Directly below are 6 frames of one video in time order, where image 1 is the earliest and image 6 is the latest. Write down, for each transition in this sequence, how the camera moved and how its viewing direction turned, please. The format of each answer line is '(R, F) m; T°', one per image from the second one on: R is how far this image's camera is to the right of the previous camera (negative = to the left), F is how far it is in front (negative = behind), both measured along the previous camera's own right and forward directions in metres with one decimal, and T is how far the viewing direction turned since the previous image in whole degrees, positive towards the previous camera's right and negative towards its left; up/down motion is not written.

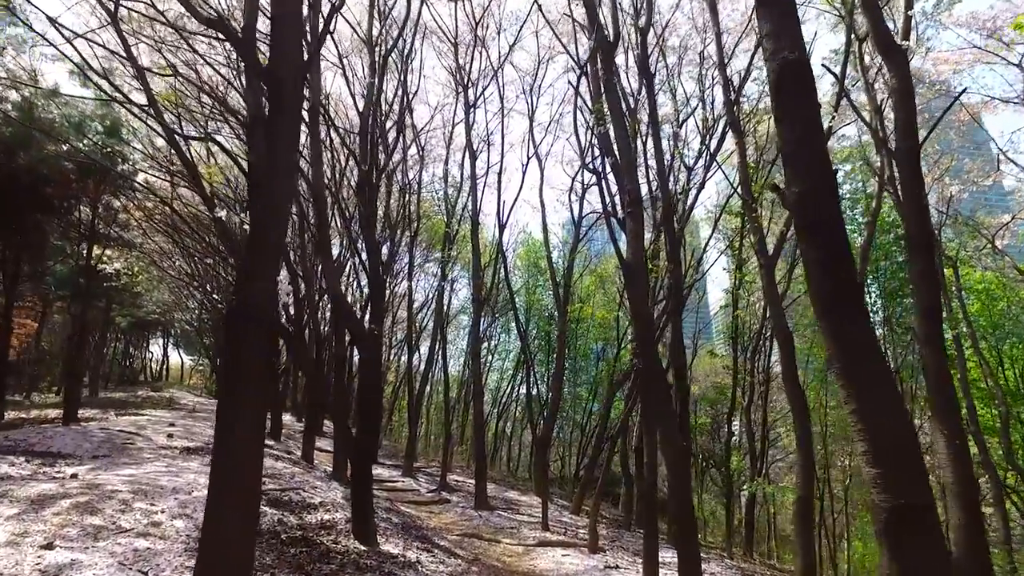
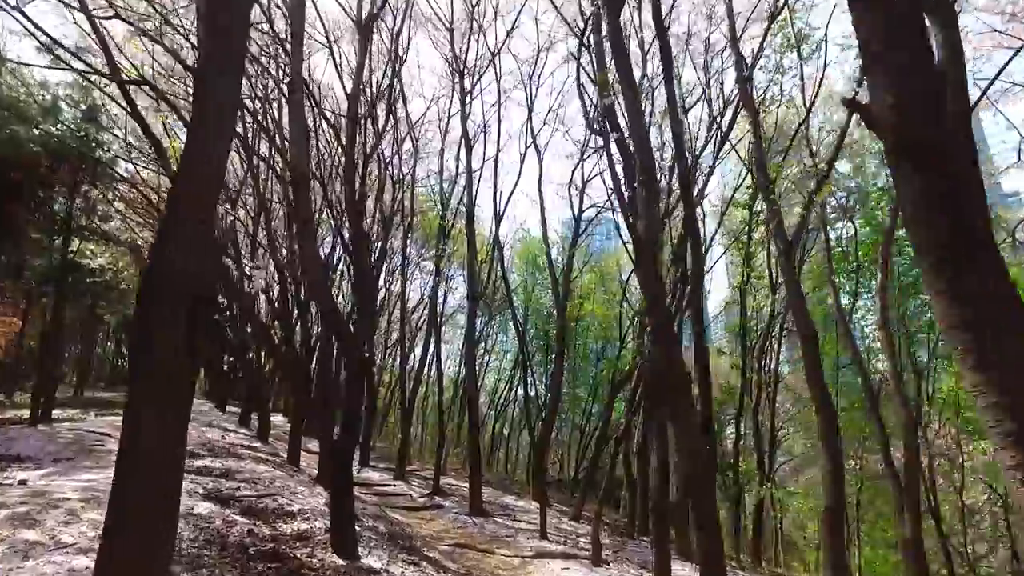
(0.0, +0.7) m; 0°
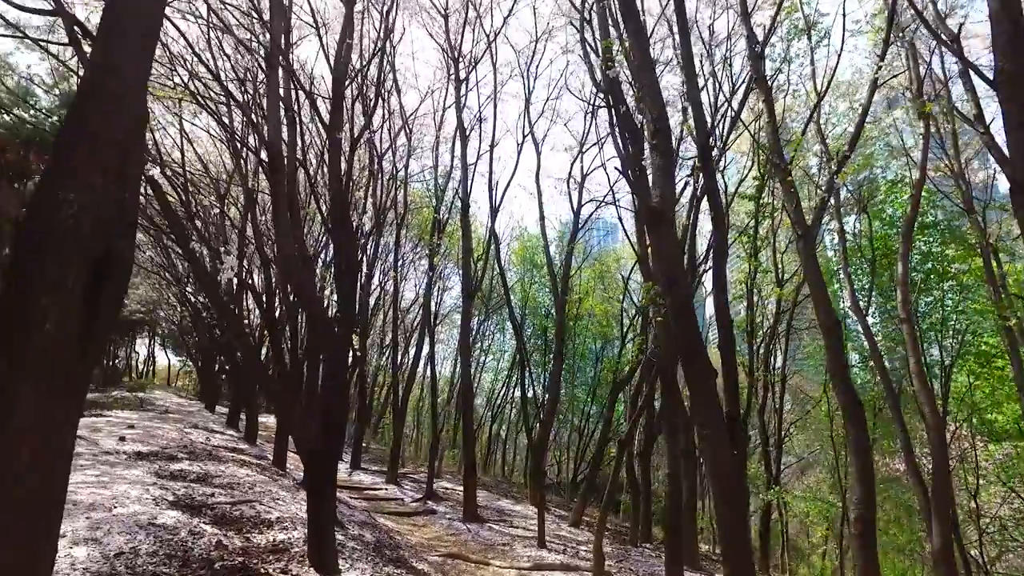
(0.0, +0.6) m; 0°
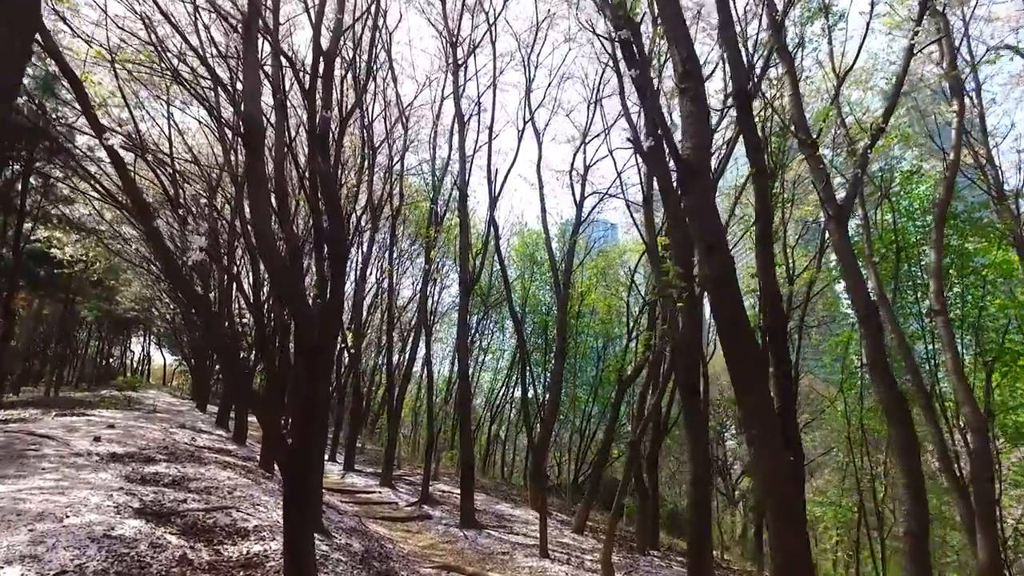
(0.0, +0.7) m; 0°
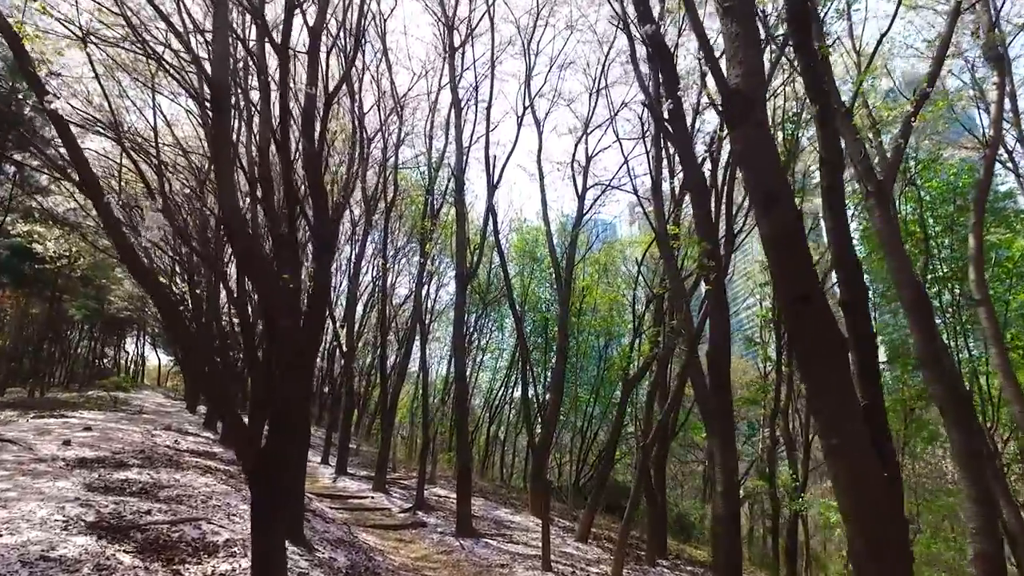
(0.0, +0.7) m; 0°
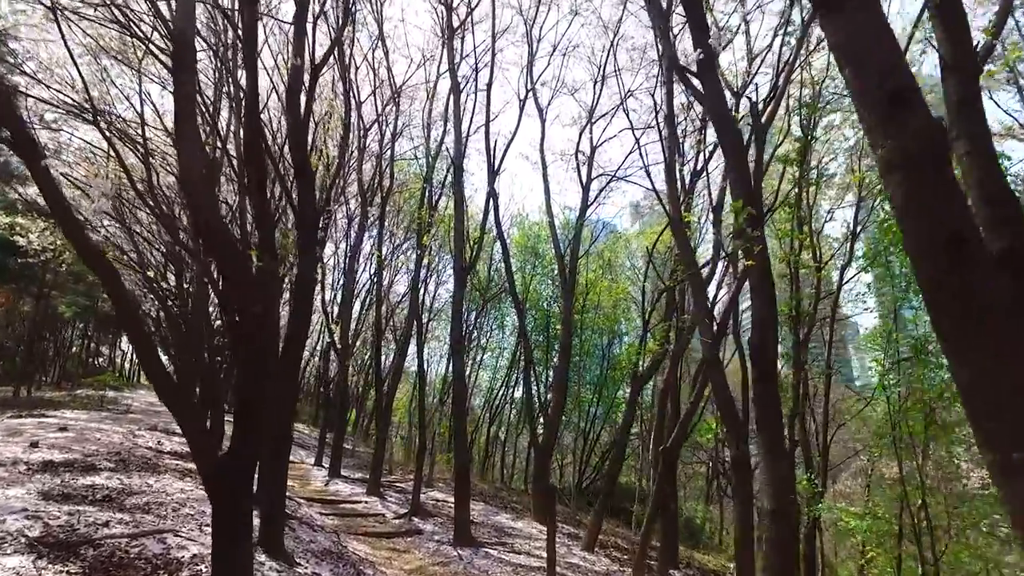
(0.0, +0.7) m; 0°
